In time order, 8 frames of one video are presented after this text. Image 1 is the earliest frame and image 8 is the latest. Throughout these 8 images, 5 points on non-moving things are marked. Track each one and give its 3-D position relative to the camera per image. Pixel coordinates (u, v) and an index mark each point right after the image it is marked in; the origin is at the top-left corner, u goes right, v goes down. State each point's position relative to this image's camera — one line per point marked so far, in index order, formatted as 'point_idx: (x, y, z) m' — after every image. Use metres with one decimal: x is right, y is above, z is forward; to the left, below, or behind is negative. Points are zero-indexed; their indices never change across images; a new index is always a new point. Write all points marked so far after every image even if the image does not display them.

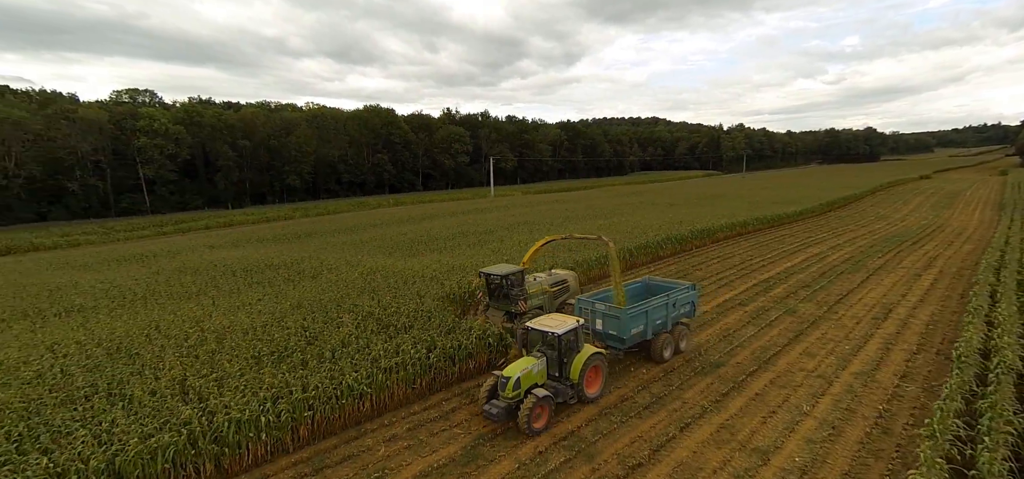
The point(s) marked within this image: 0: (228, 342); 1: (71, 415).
0: (-6.9, -2.6, +11.4) m
1: (-7.8, -3.1, +8.3) m
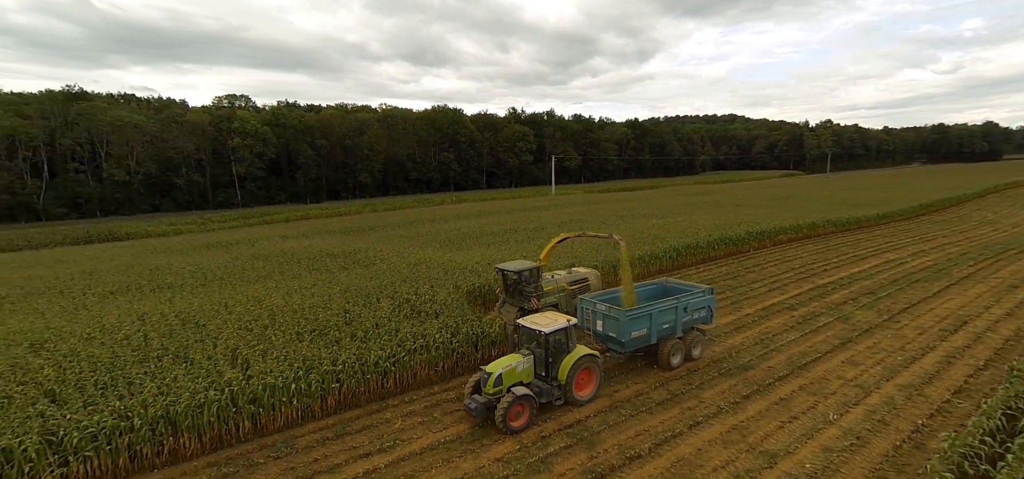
0: (-6.3, -2.2, +12.7) m
1: (-7.7, -2.7, +9.7) m
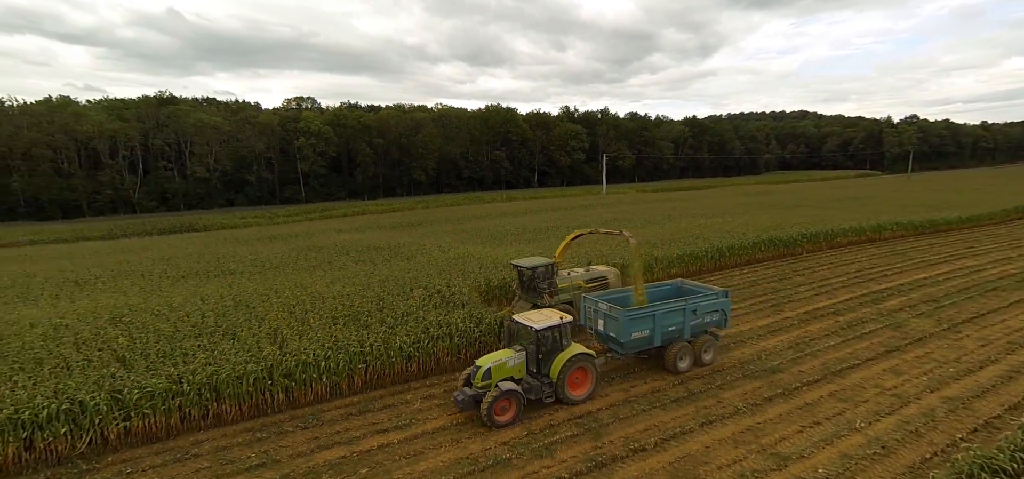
0: (-5.6, -1.9, +13.7) m
1: (-7.3, -2.4, +10.9) m
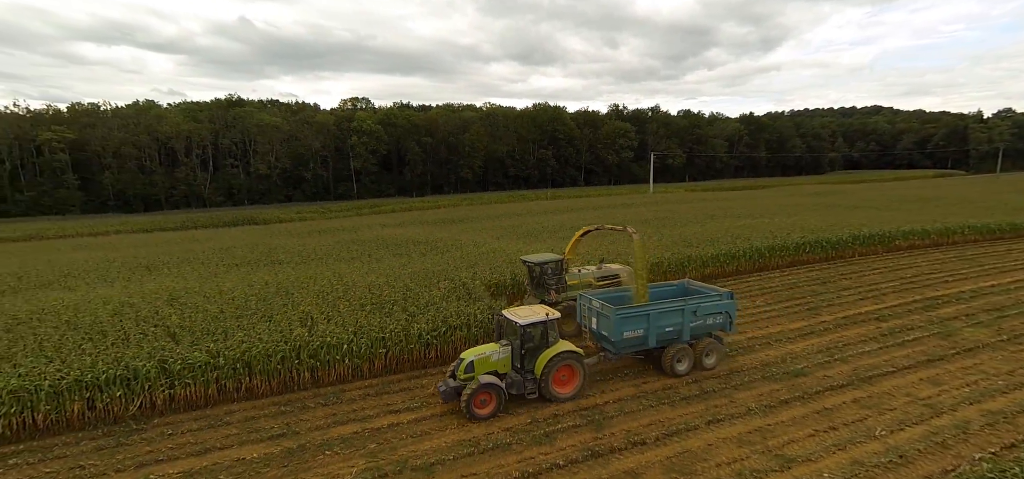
0: (-5.0, -1.7, +14.4) m
1: (-7.0, -2.1, +11.8) m
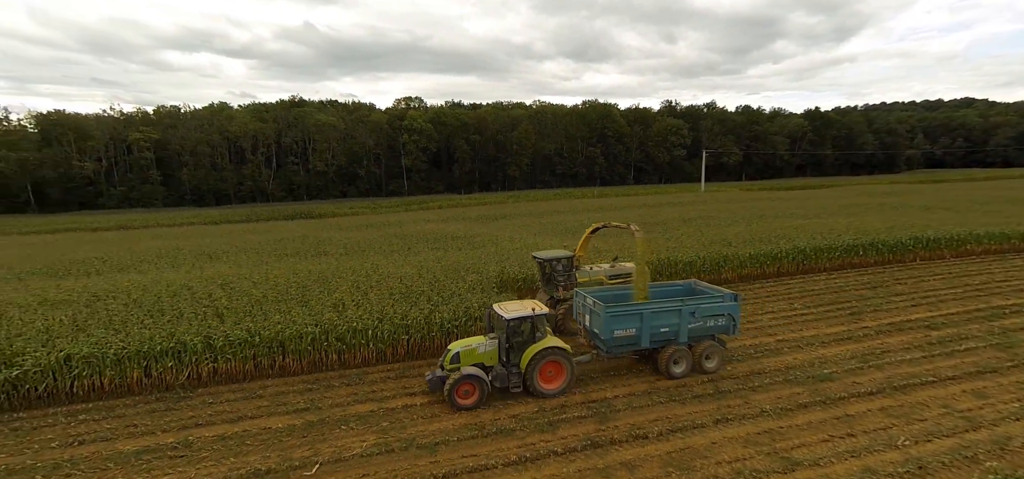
0: (-4.2, -1.4, +15.2) m
1: (-6.4, -1.9, +12.8) m
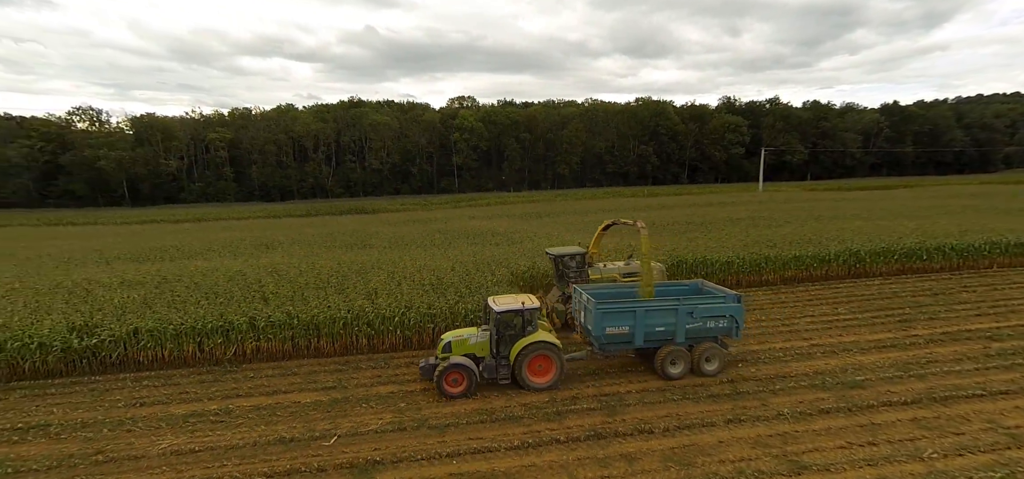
0: (-3.2, -1.2, +15.9) m
1: (-5.7, -1.6, +13.8) m
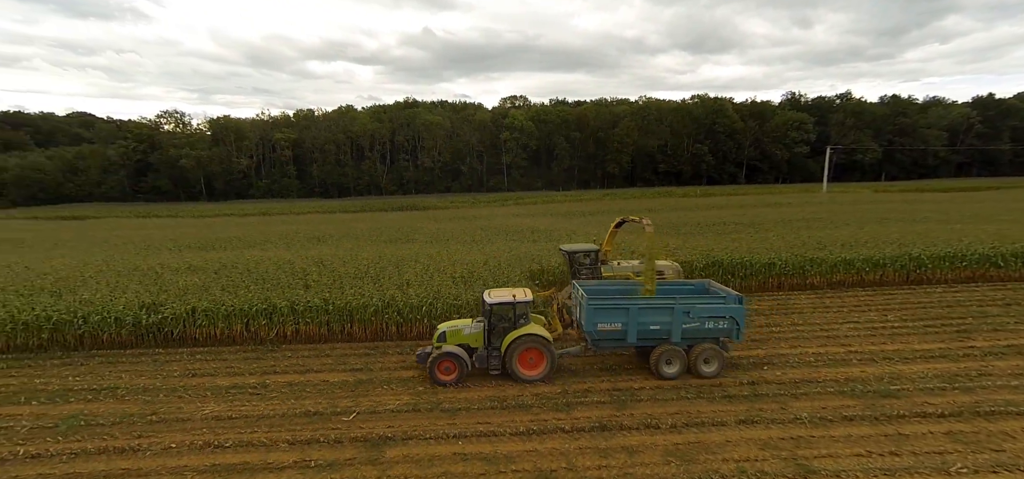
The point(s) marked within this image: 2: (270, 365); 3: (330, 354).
0: (-2.2, -1.0, +16.4) m
1: (-4.9, -1.3, +14.6) m
2: (-5.7, -3.0, +11.0) m
3: (-4.6, -2.9, +11.7) m
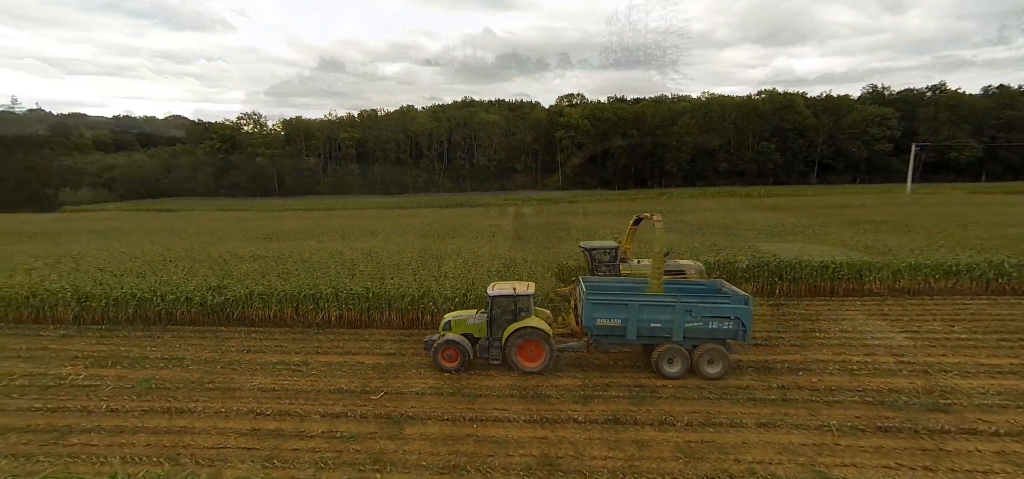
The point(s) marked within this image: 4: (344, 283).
0: (-0.9, -0.8, +16.8) m
1: (-3.8, -1.1, +15.4) m
2: (-5.1, -2.7, +11.9) m
3: (-3.8, -2.6, +12.4) m
4: (-5.1, -1.3, +14.4) m
